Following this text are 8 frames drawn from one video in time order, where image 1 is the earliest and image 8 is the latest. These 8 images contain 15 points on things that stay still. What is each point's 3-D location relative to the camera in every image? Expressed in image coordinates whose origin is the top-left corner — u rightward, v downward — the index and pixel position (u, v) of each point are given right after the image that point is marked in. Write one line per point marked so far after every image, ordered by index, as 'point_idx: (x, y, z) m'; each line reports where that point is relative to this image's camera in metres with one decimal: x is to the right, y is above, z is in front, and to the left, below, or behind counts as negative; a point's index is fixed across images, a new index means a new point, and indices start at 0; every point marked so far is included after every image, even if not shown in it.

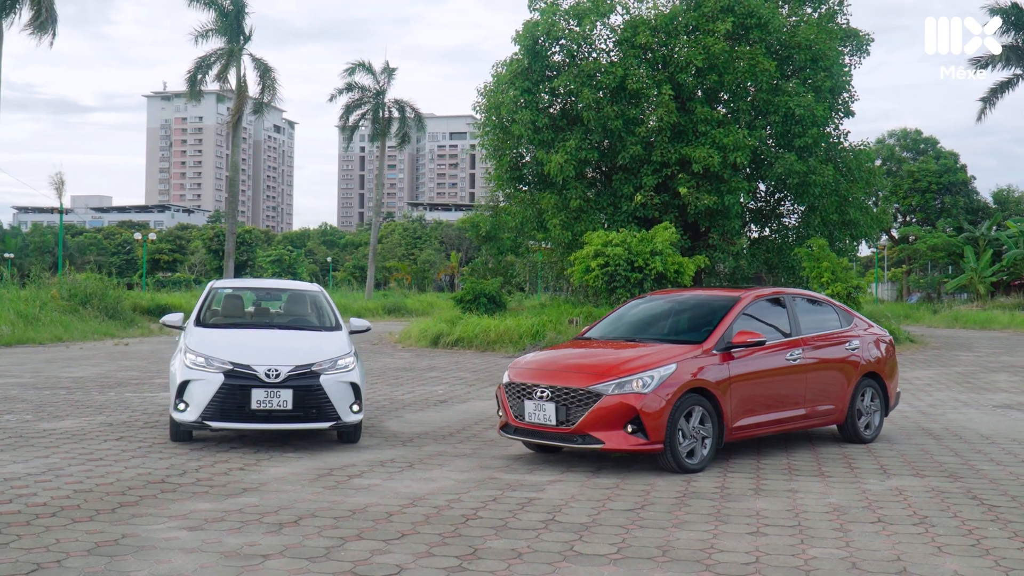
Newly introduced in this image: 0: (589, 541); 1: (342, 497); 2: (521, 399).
0: (+0.4, -1.2, +5.6) m
1: (-1.0, -1.2, +6.8) m
2: (+0.1, -0.8, +8.0) m
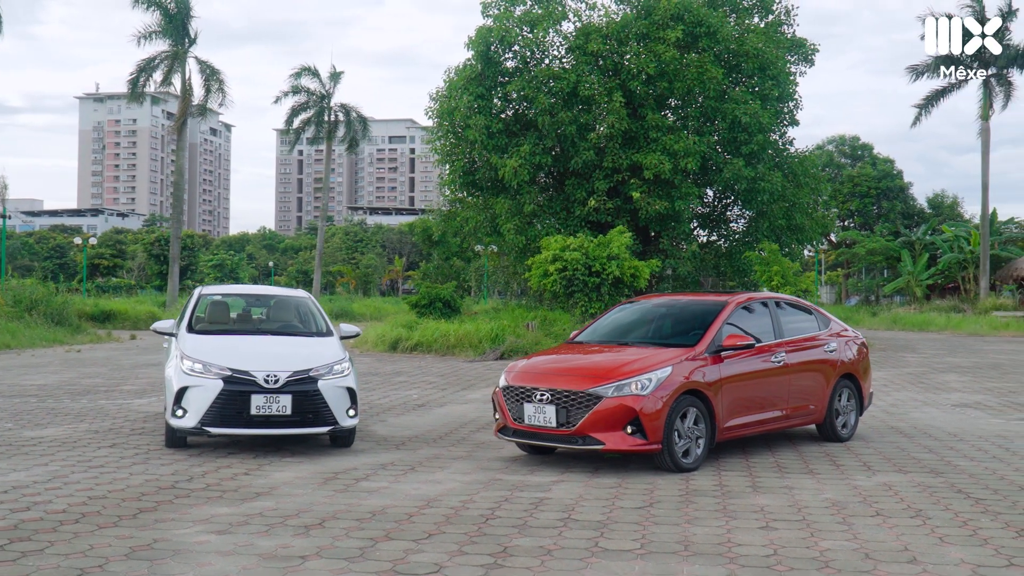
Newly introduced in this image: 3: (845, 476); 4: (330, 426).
0: (+0.5, -1.3, +5.8) m
1: (-0.9, -1.3, +6.9) m
2: (+0.1, -0.8, +8.2) m
3: (+2.3, -1.3, +7.8) m
4: (-1.4, -1.0, +8.7) m
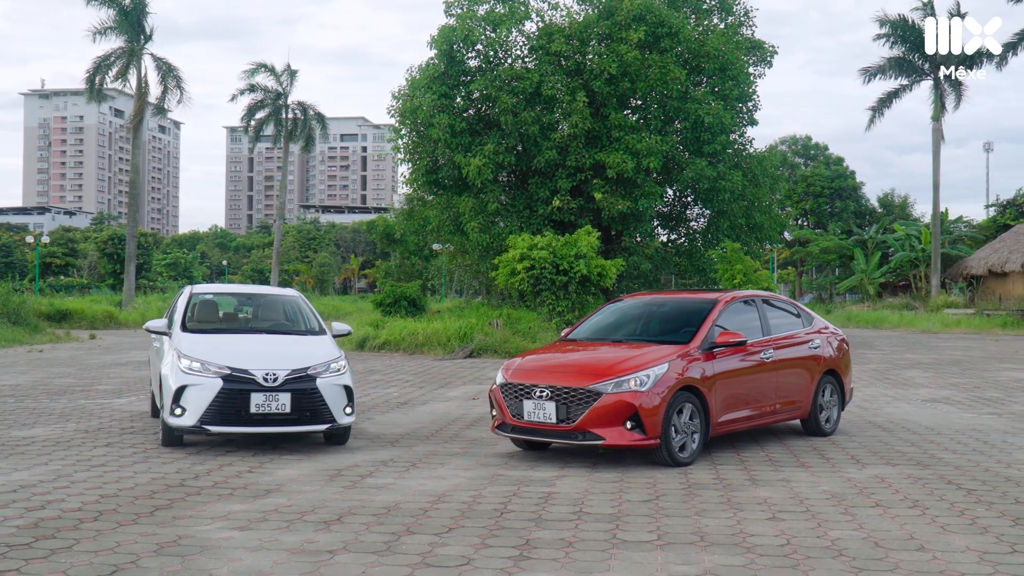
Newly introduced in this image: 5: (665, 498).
0: (+0.6, -1.3, +6.0) m
1: (-0.9, -1.3, +7.0) m
2: (0.0, -0.8, +8.3) m
3: (+2.3, -1.3, +8.0) m
4: (-1.4, -1.0, +8.8) m
5: (+0.9, -1.3, +6.9) m
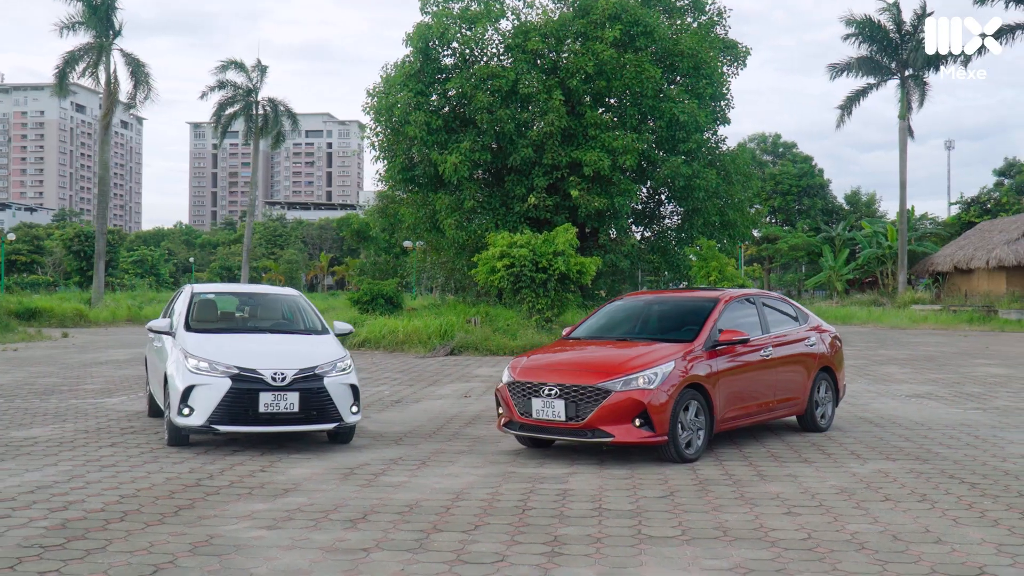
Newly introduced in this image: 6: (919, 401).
0: (+0.8, -1.3, +6.1) m
1: (-0.8, -1.3, +7.1) m
2: (+0.1, -0.8, +8.4) m
3: (+2.3, -1.3, +8.2) m
4: (-1.3, -1.0, +8.8) m
5: (+1.0, -1.3, +7.0) m
6: (+4.6, -1.3, +12.9) m
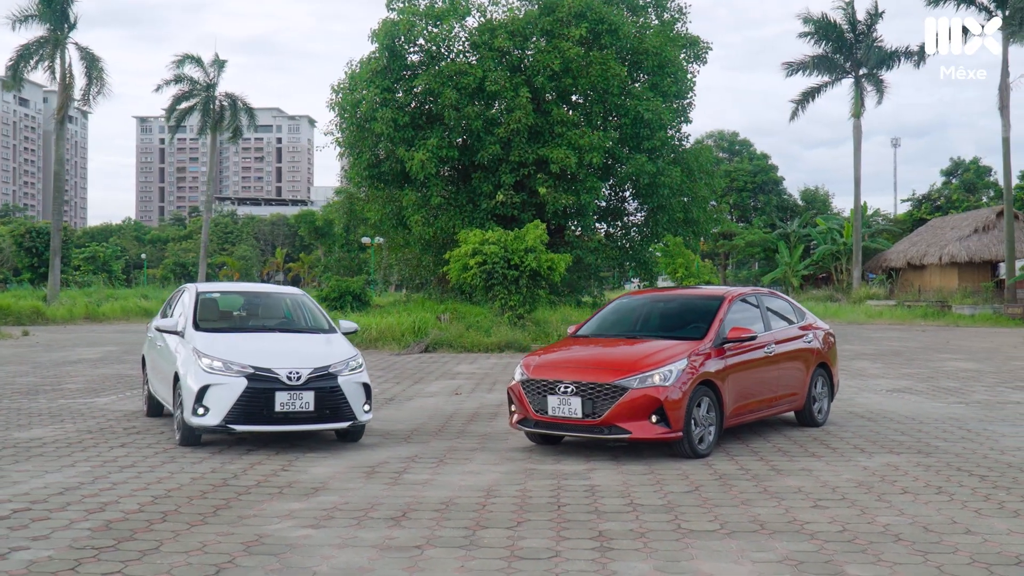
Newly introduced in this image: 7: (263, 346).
0: (+1.0, -1.3, +6.3) m
1: (-0.6, -1.3, +7.1) m
2: (+0.2, -0.8, +8.5) m
3: (+2.5, -1.2, +8.4) m
4: (-1.3, -1.0, +8.9) m
5: (+1.2, -1.3, +7.2) m
6: (+4.5, -1.2, +13.2) m
7: (-1.9, -0.5, +8.9) m
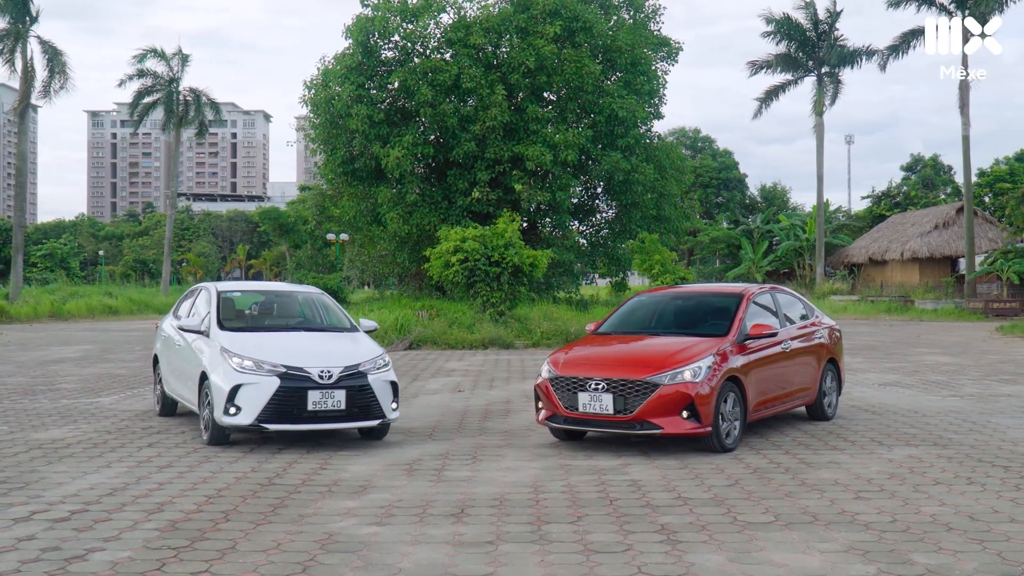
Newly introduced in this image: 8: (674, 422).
0: (+1.3, -1.3, +6.4) m
1: (-0.3, -1.3, +7.2) m
2: (+0.4, -0.8, +8.7) m
3: (+2.7, -1.2, +8.7) m
4: (-1.0, -1.0, +8.9) m
5: (+1.5, -1.2, +7.4) m
6: (+4.5, -1.2, +13.5) m
7: (-1.7, -0.4, +9.0) m
8: (+1.2, -1.0, +8.3) m
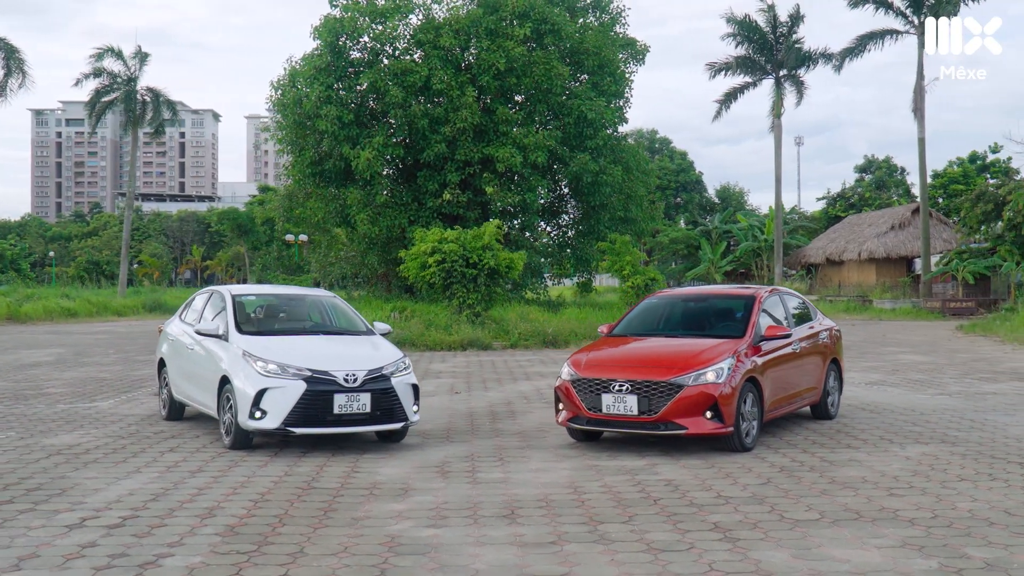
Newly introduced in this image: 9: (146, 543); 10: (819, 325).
0: (+1.6, -1.3, +6.6) m
1: (-0.1, -1.3, +7.3) m
2: (+0.6, -0.8, +8.8) m
3: (+2.9, -1.2, +8.9) m
4: (-0.9, -1.1, +9.0) m
5: (+1.7, -1.3, +7.6) m
6: (+4.4, -1.2, +13.8) m
7: (-1.6, -0.5, +9.0) m
8: (+1.4, -1.0, +8.4) m
9: (-1.9, -1.3, +5.9) m
10: (+2.9, -0.3, +10.8) m
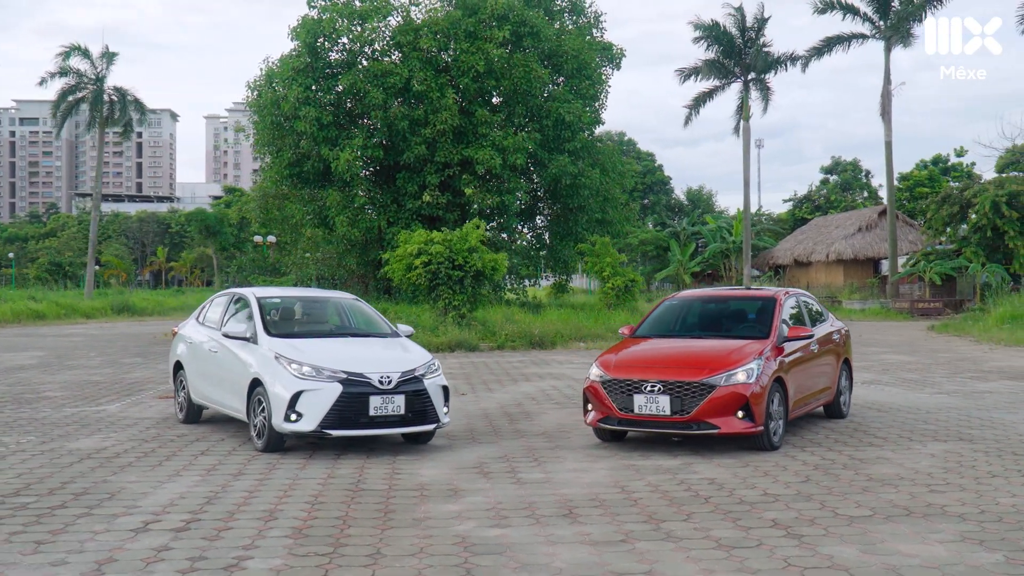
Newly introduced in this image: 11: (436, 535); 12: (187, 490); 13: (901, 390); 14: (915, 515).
0: (+1.9, -1.3, +6.8) m
1: (+0.3, -1.3, +7.4) m
2: (+0.9, -0.8, +8.9) m
3: (+3.1, -1.3, +9.1) m
4: (-0.6, -1.1, +9.0) m
5: (+2.0, -1.3, +7.7) m
6: (+4.5, -1.2, +14.1) m
7: (-1.3, -0.5, +9.0) m
8: (+1.6, -1.0, +8.6) m
9: (-1.5, -1.3, +5.9) m
10: (+3.0, -0.4, +11.0) m
11: (-0.4, -1.3, +6.1) m
12: (-2.1, -1.3, +7.4) m
13: (+4.6, -1.2, +13.6) m
14: (+2.3, -1.3, +6.6) m
